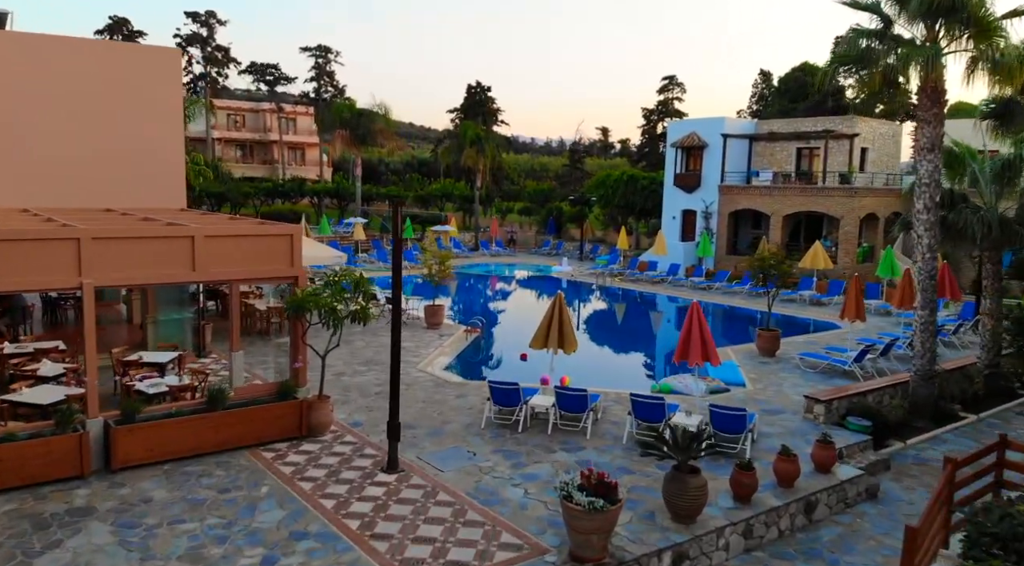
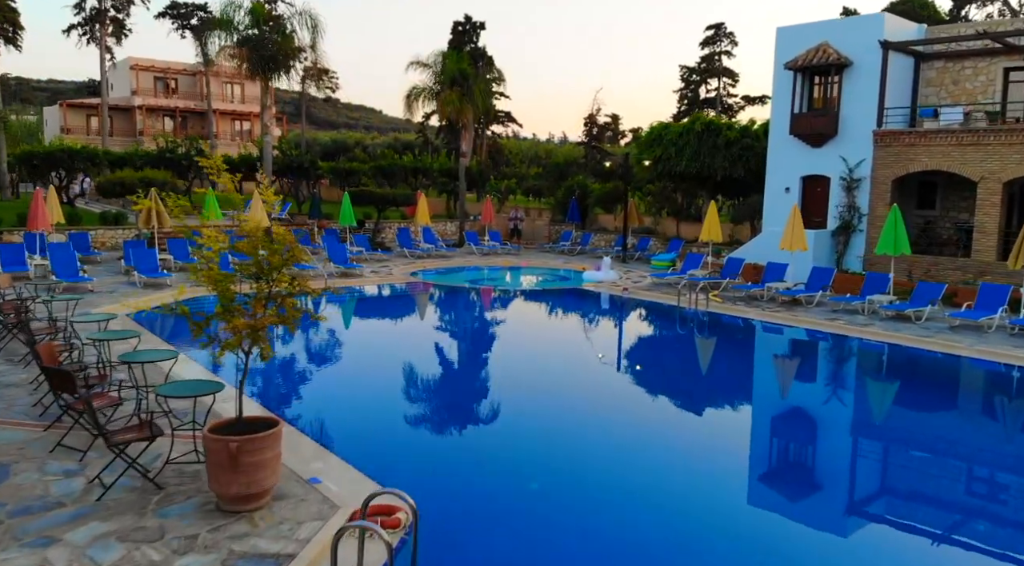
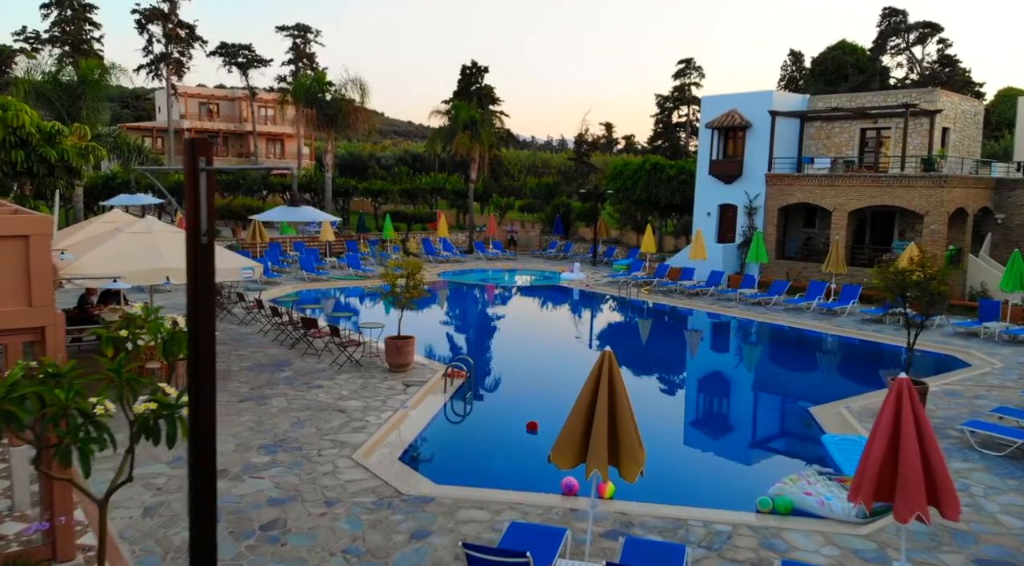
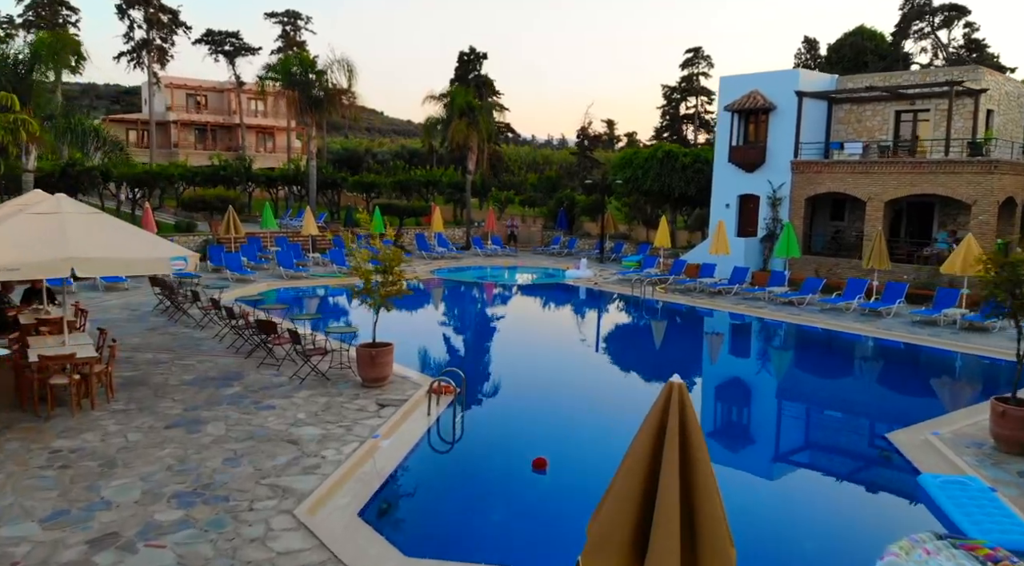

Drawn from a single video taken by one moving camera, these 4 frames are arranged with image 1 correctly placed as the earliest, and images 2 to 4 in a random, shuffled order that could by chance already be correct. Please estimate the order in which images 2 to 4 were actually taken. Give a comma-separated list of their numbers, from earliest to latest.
3, 4, 2
